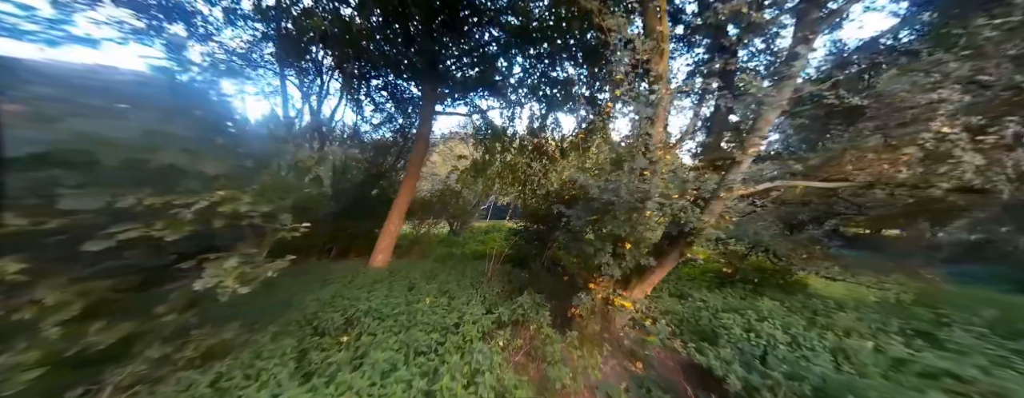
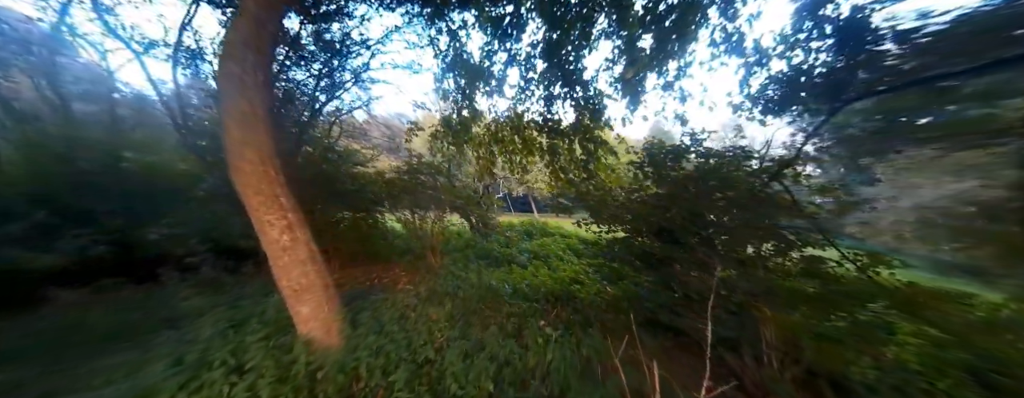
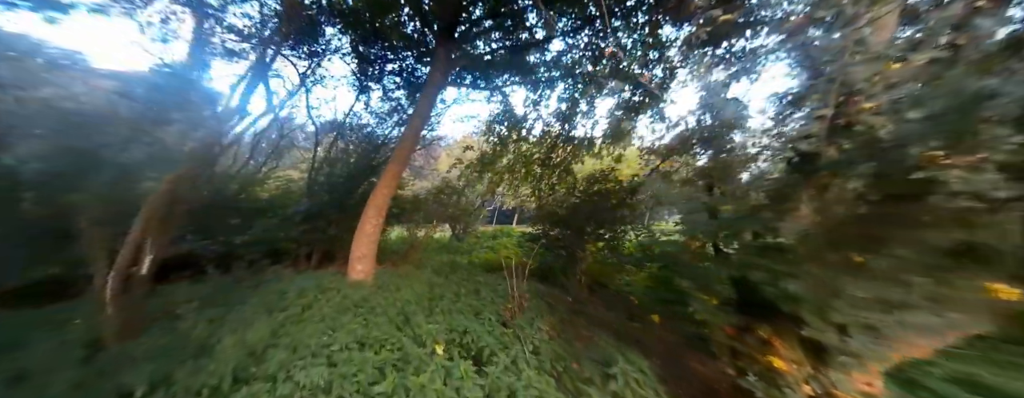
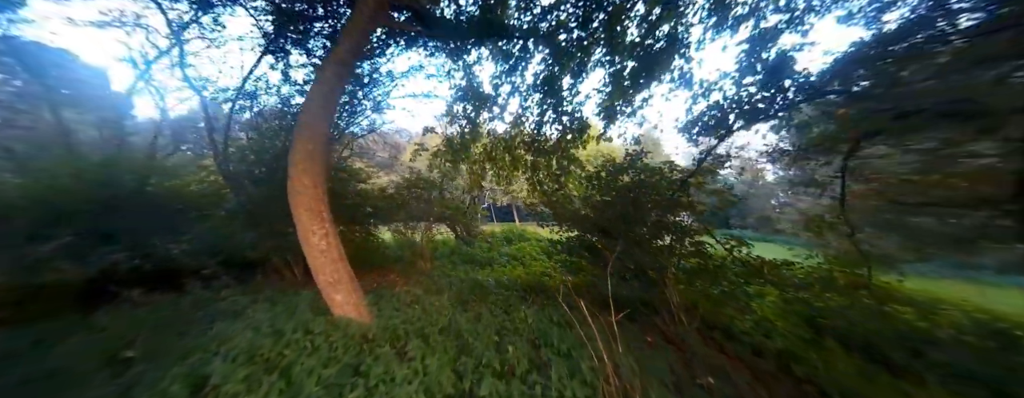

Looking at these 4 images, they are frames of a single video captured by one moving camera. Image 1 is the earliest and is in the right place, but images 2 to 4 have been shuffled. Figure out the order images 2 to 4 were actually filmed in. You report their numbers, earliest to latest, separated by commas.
3, 4, 2
